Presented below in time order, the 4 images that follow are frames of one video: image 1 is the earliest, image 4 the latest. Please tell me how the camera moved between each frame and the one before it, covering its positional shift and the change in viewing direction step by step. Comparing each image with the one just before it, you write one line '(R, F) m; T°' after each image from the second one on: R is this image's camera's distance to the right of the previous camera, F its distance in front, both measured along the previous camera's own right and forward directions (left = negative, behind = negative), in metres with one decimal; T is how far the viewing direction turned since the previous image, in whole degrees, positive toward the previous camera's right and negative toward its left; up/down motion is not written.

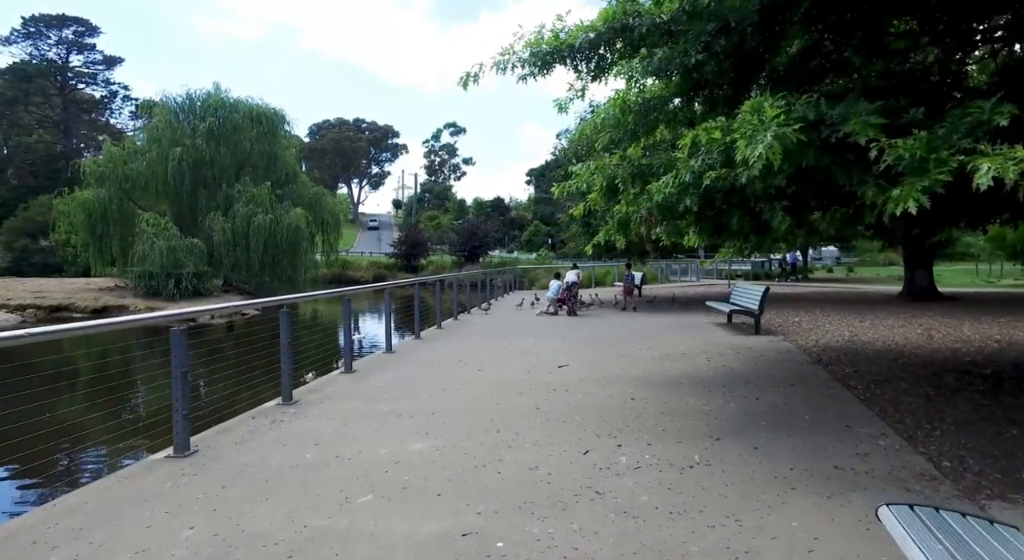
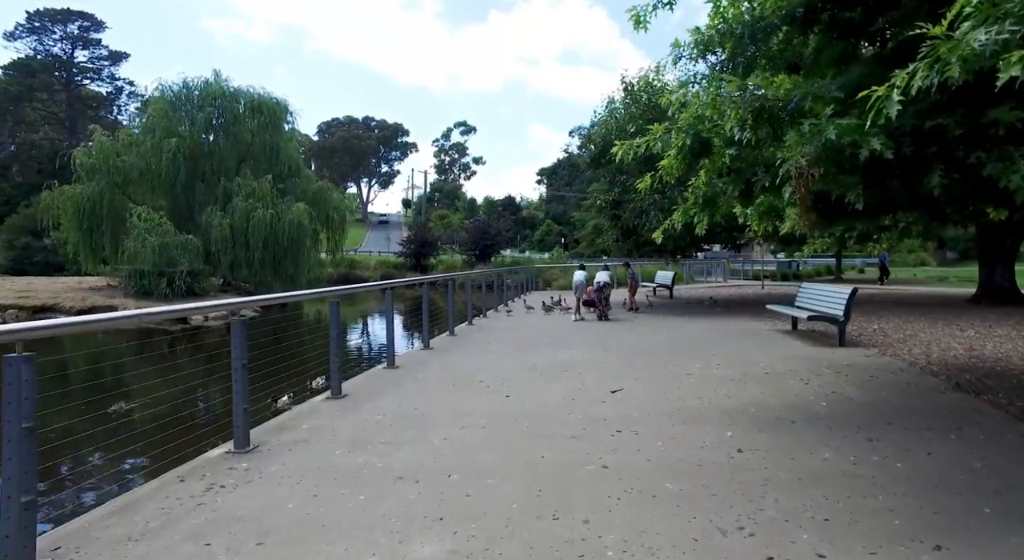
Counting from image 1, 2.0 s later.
(-0.2, +1.7) m; -1°
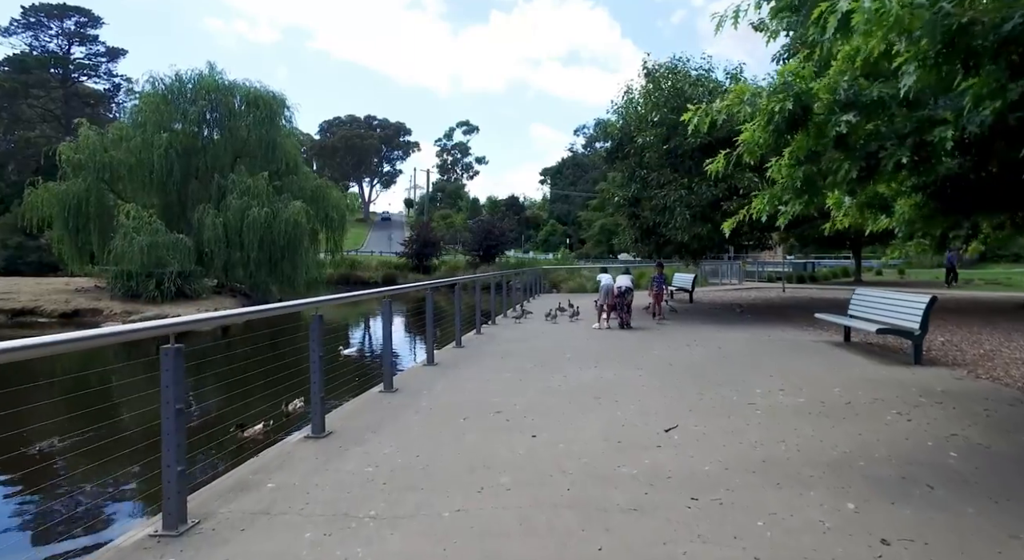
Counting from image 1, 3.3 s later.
(-0.2, +1.2) m; 0°
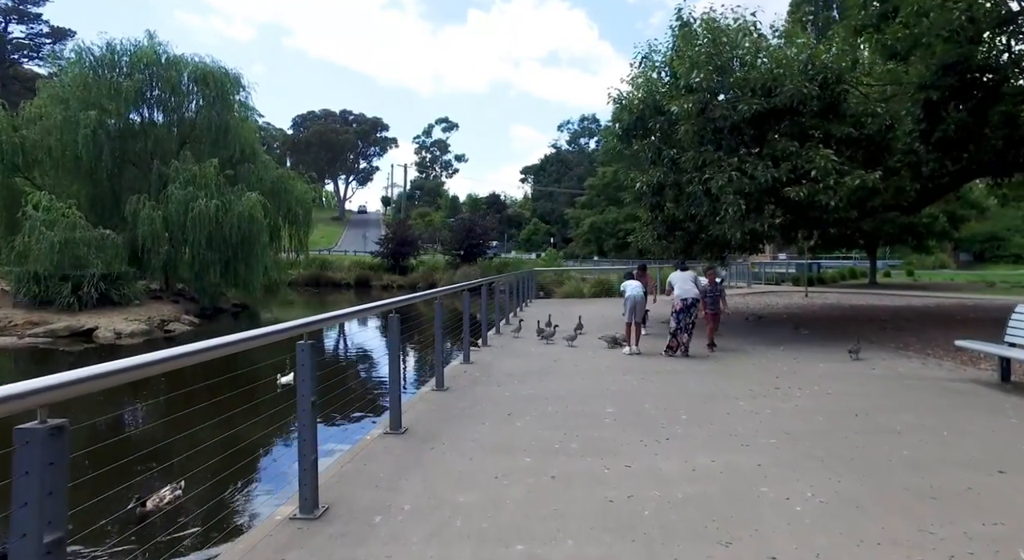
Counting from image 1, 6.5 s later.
(-0.3, +3.0) m; +2°
